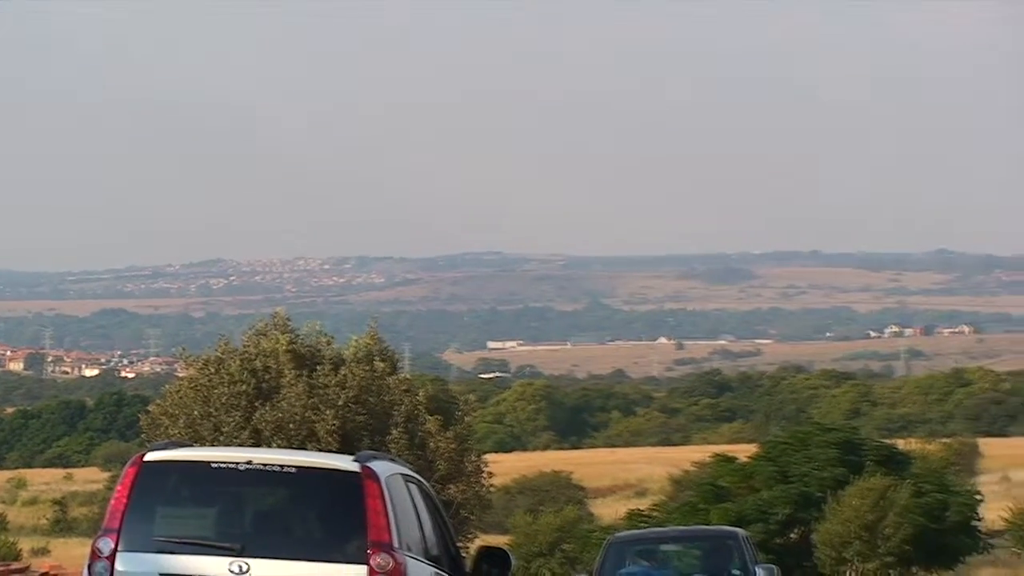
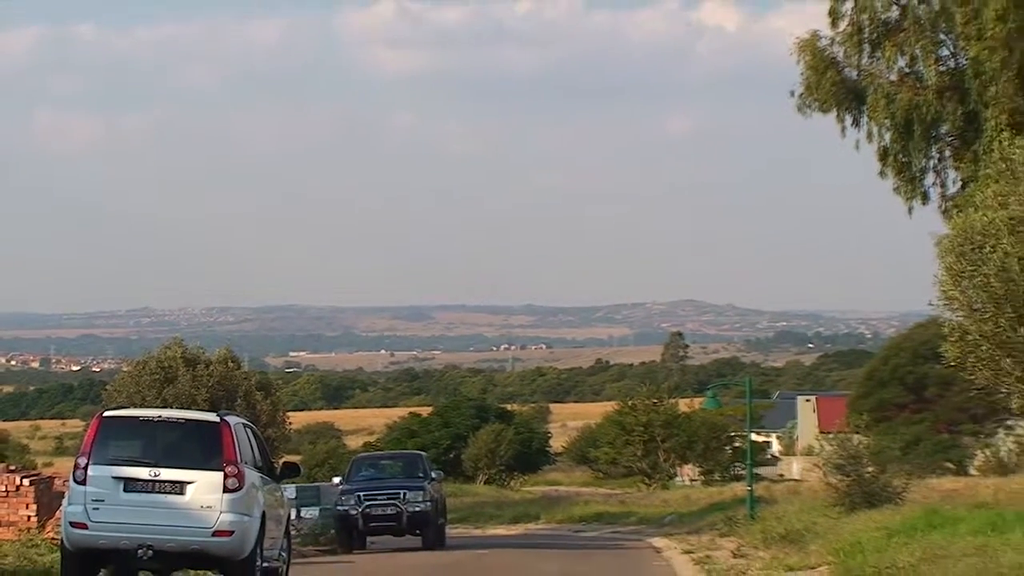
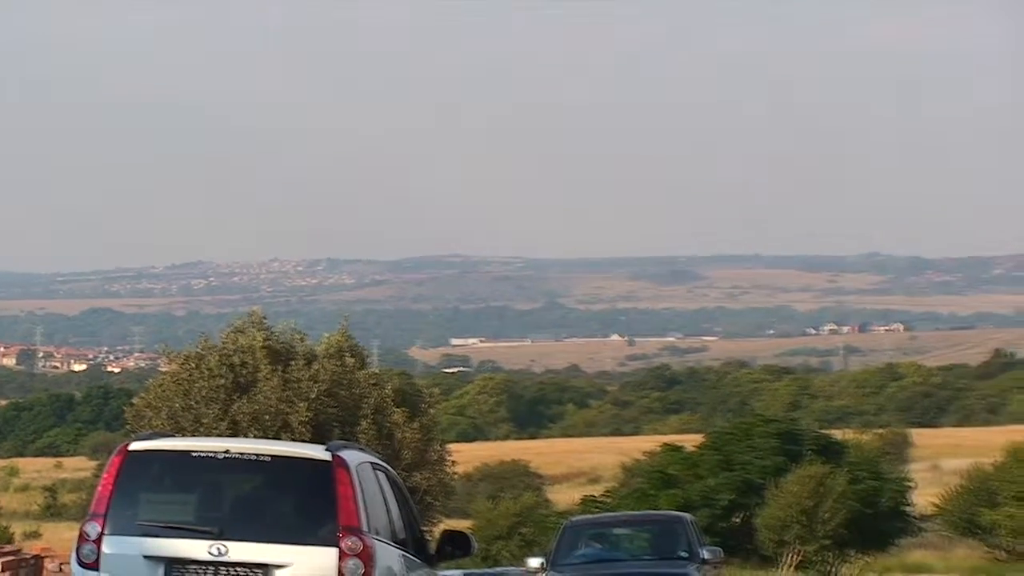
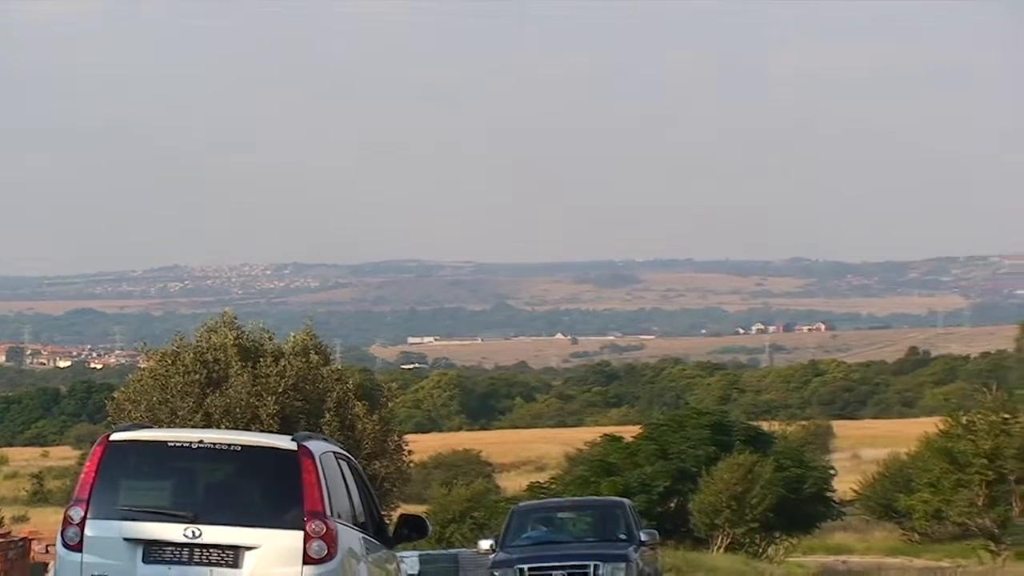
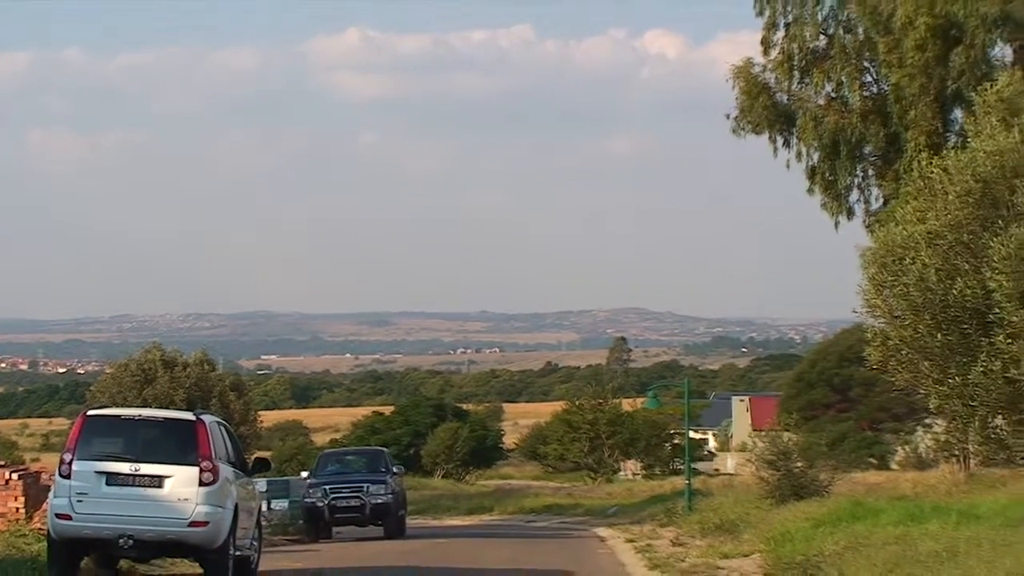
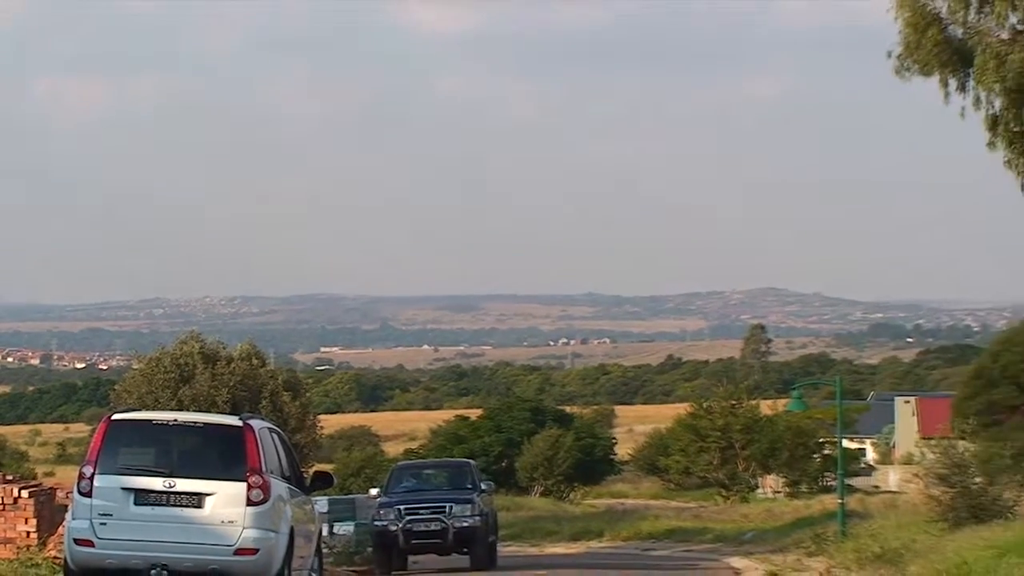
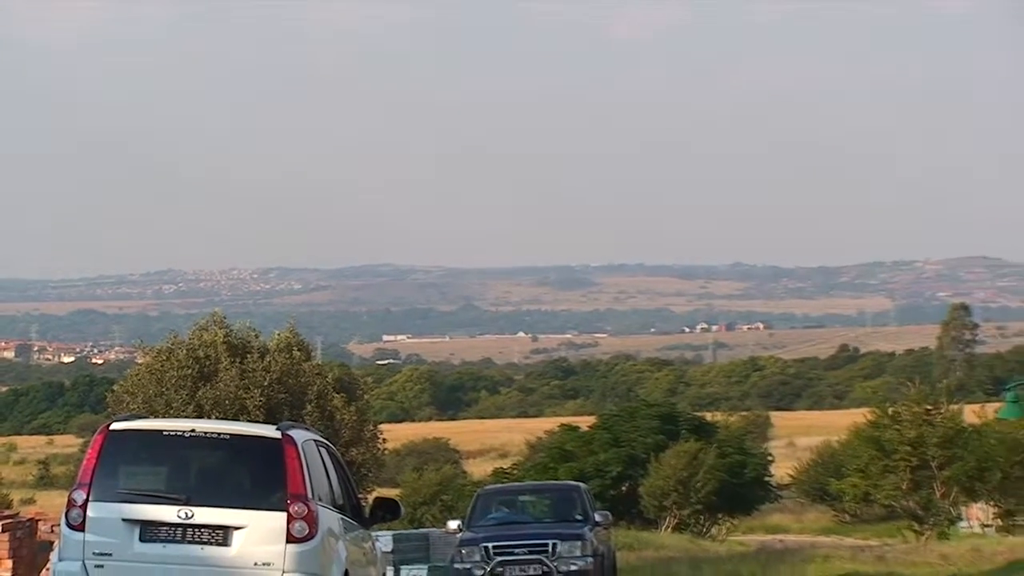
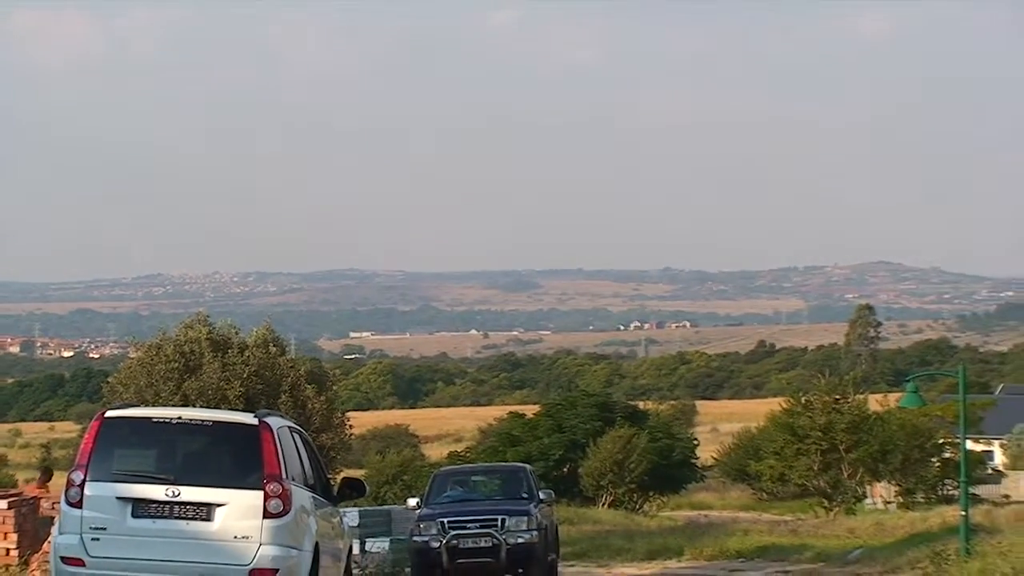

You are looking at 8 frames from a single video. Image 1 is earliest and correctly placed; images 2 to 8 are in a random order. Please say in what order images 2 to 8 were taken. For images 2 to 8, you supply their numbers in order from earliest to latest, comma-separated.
3, 4, 7, 8, 6, 2, 5
